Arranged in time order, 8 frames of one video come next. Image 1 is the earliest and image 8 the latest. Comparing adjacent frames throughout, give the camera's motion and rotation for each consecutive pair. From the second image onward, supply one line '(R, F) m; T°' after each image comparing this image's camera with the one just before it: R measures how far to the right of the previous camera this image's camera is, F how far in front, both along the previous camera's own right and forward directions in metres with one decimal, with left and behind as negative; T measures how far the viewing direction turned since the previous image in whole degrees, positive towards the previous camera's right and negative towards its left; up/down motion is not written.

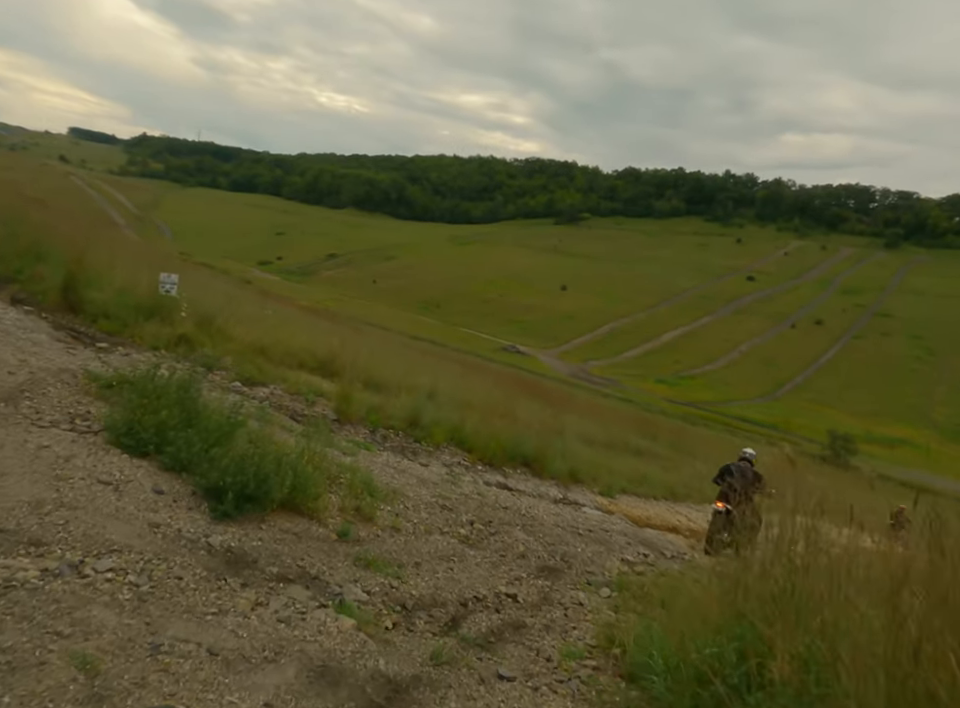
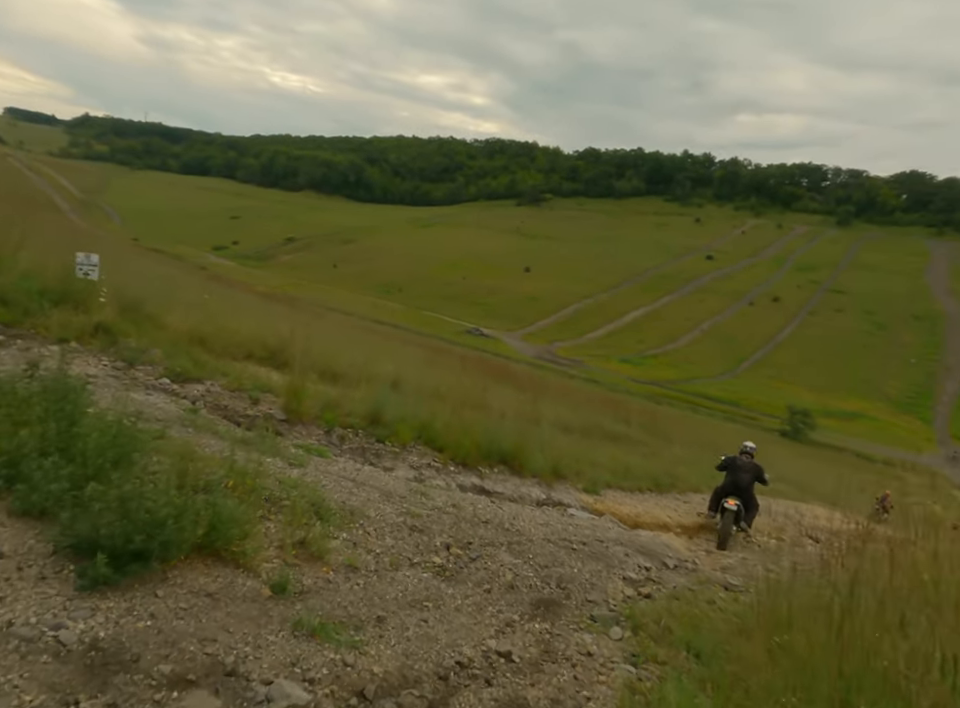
(-0.1, +1.2) m; +3°
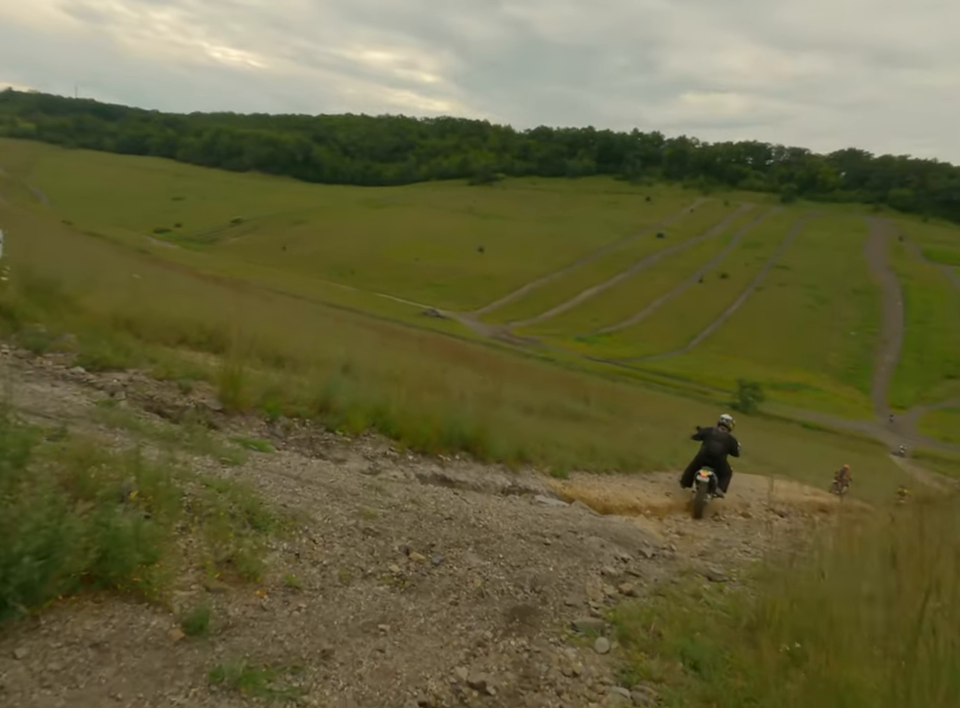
(0.0, +0.7) m; +4°
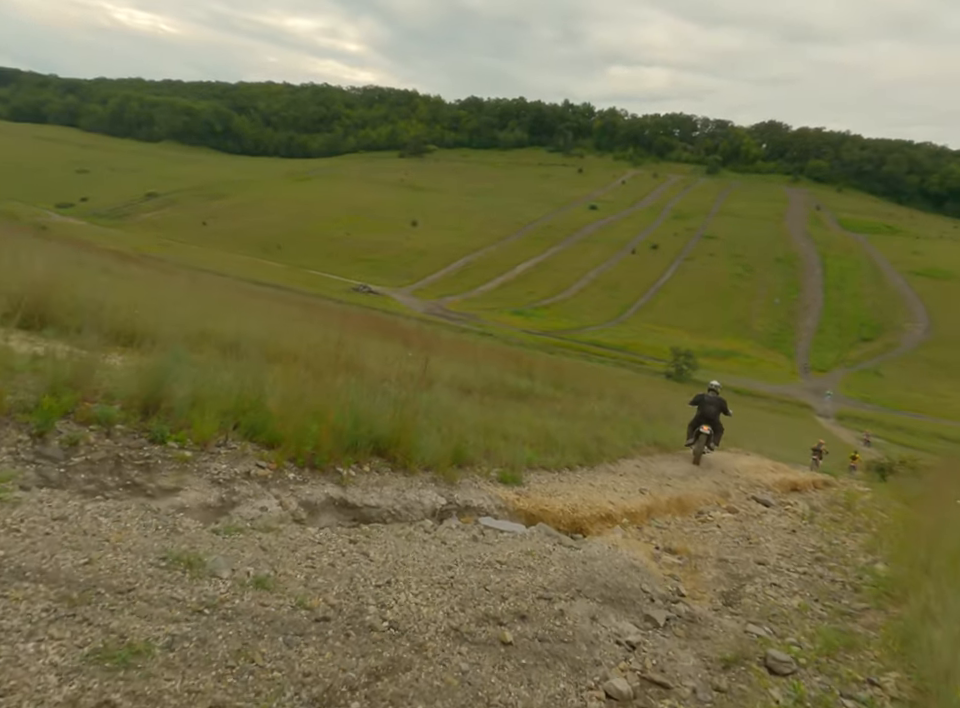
(+0.2, +2.7) m; +5°
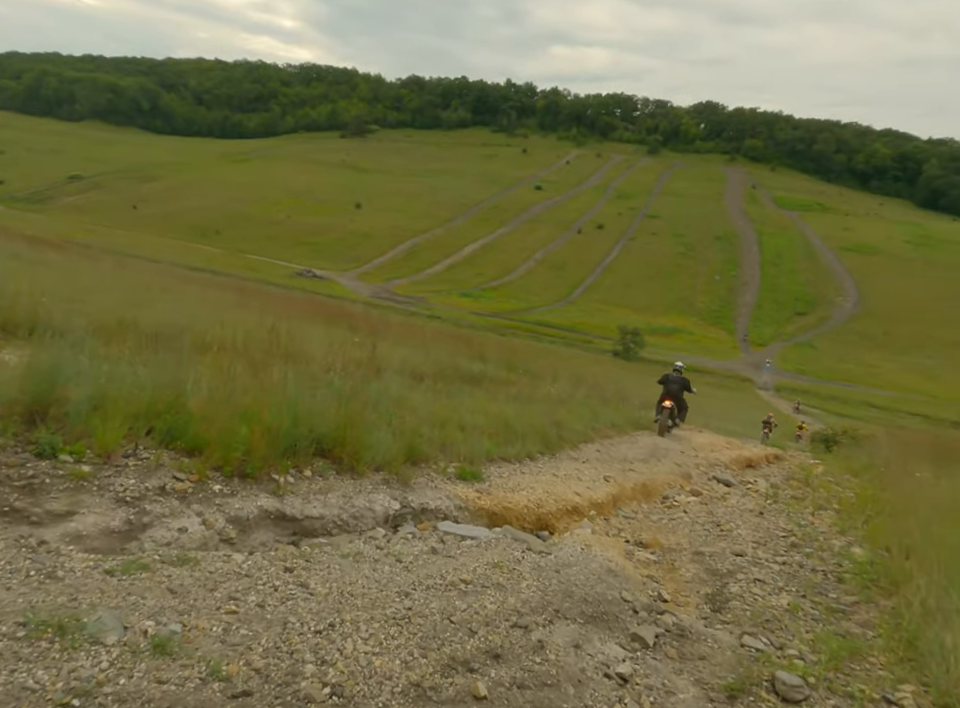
(0.0, +0.7) m; +4°
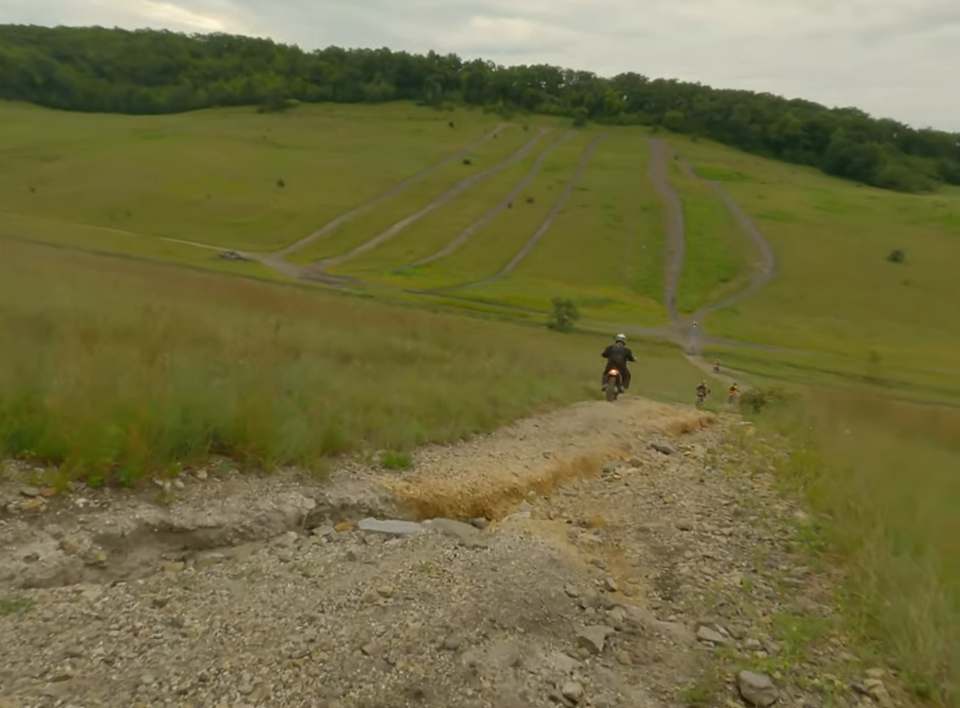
(+0.1, +0.6) m; +5°
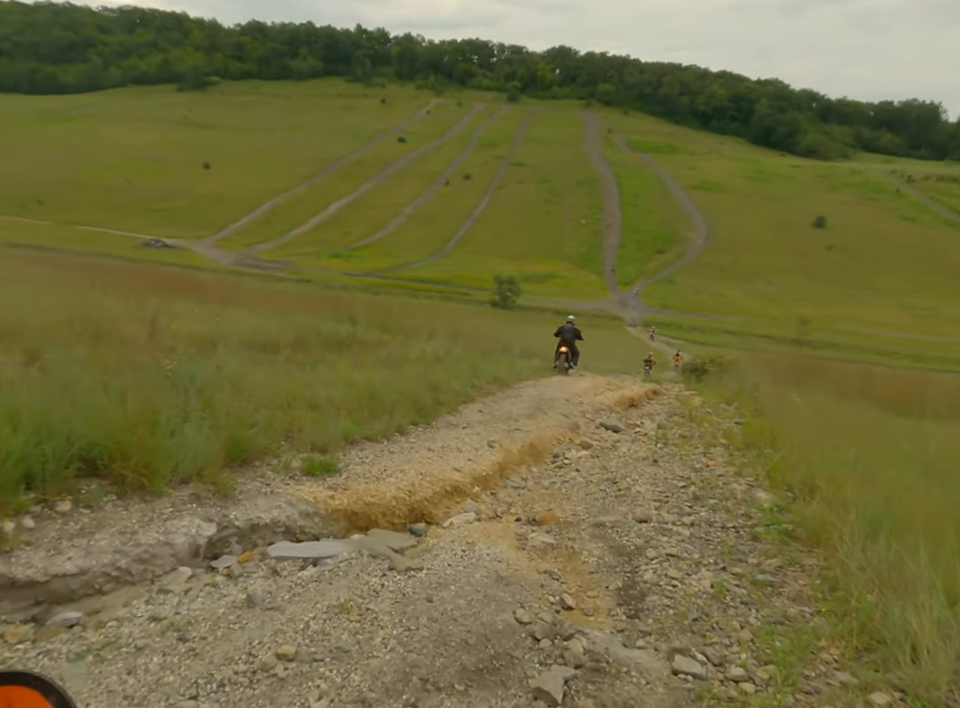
(+0.1, +0.7) m; +4°
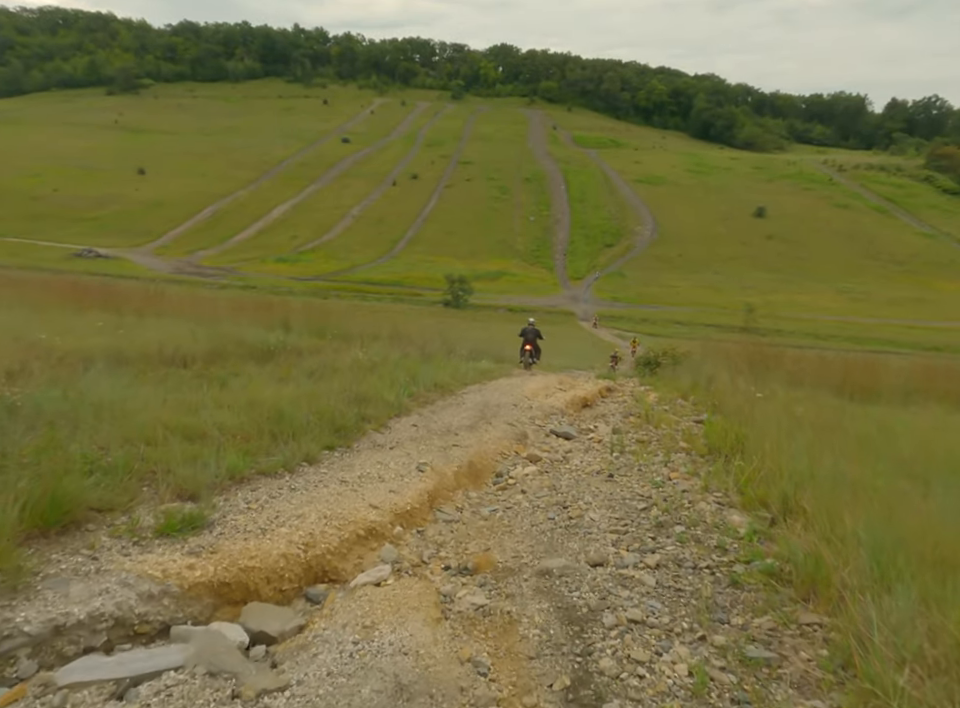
(+0.3, +1.2) m; +4°
